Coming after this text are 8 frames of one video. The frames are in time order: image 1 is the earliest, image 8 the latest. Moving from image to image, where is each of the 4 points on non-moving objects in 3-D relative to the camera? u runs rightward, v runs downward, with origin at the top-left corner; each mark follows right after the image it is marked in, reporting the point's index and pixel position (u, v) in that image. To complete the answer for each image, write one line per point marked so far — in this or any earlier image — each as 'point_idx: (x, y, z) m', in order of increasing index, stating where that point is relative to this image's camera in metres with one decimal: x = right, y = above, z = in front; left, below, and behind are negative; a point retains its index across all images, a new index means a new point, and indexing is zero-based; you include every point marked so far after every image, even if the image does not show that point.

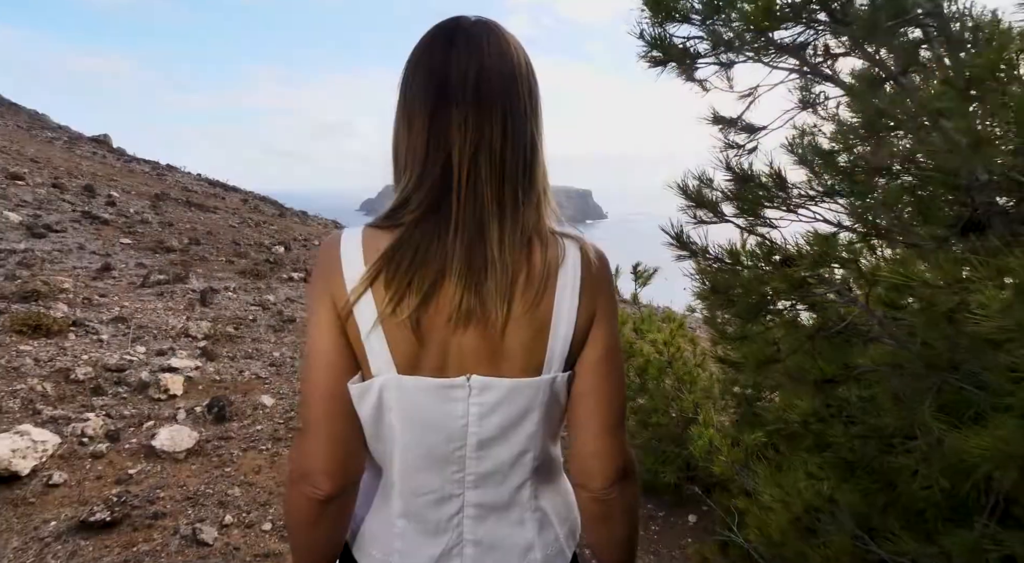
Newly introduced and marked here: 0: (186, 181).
0: (-7.0, +2.2, +12.7) m
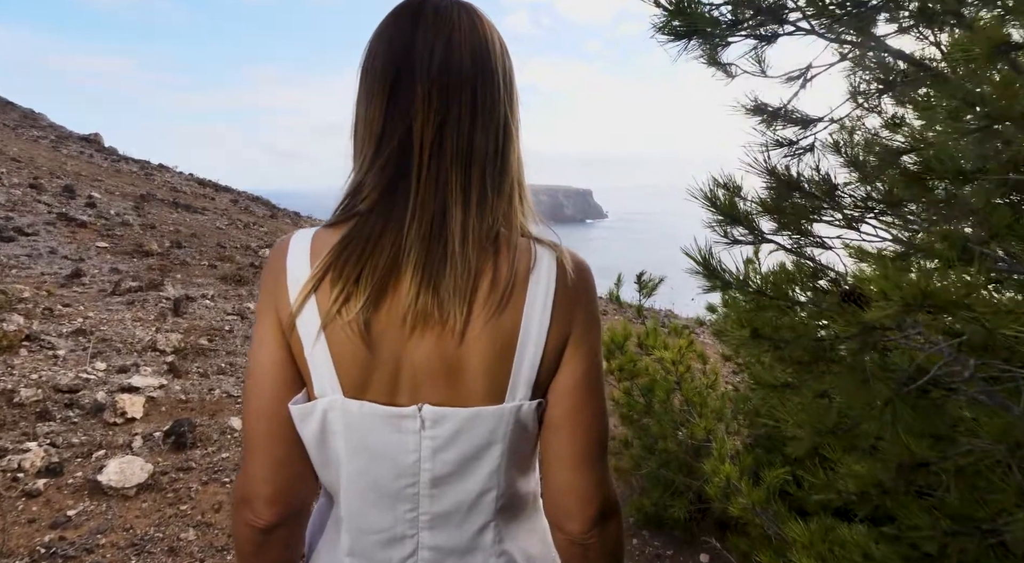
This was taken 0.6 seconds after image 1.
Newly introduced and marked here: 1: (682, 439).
0: (-7.0, +2.1, +12.4) m
1: (+0.9, -0.9, +3.3) m
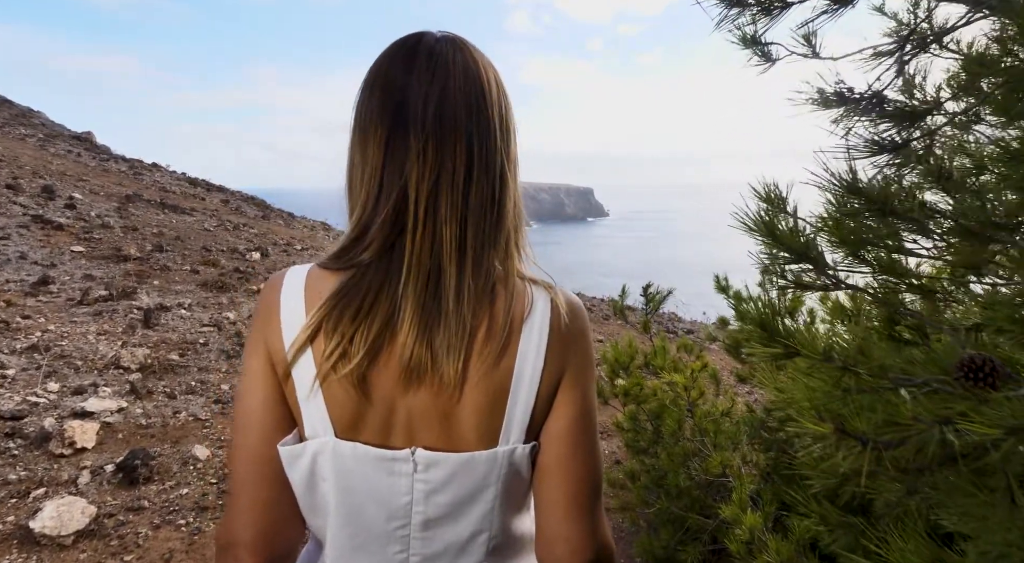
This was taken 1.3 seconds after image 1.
0: (-7.1, +2.1, +12.1) m
1: (+0.9, -1.0, +3.0) m
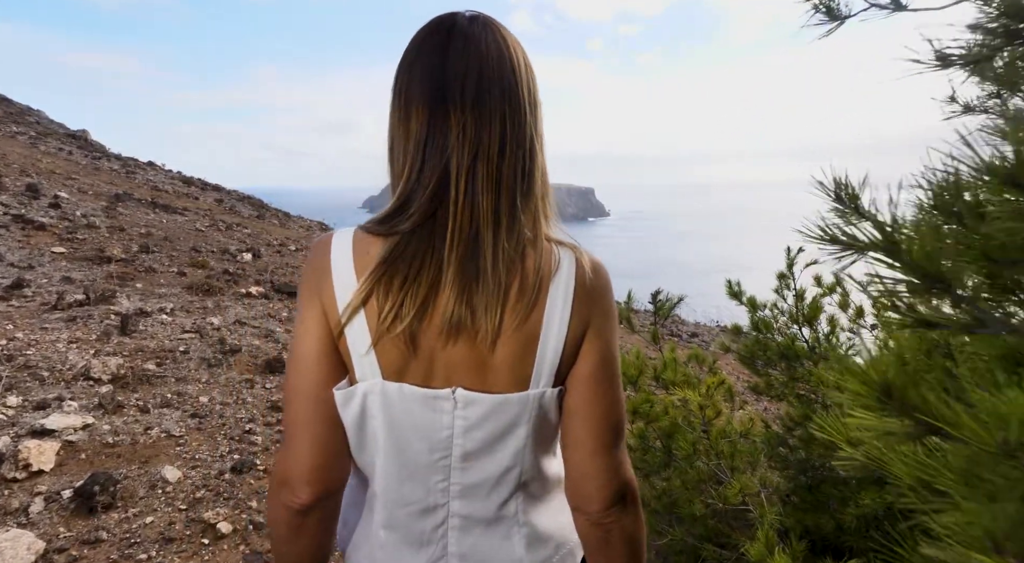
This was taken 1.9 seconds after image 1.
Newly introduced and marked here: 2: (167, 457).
0: (-7.0, +2.0, +11.8) m
1: (+0.9, -1.0, +2.7) m
2: (-1.8, -0.9, +3.1) m
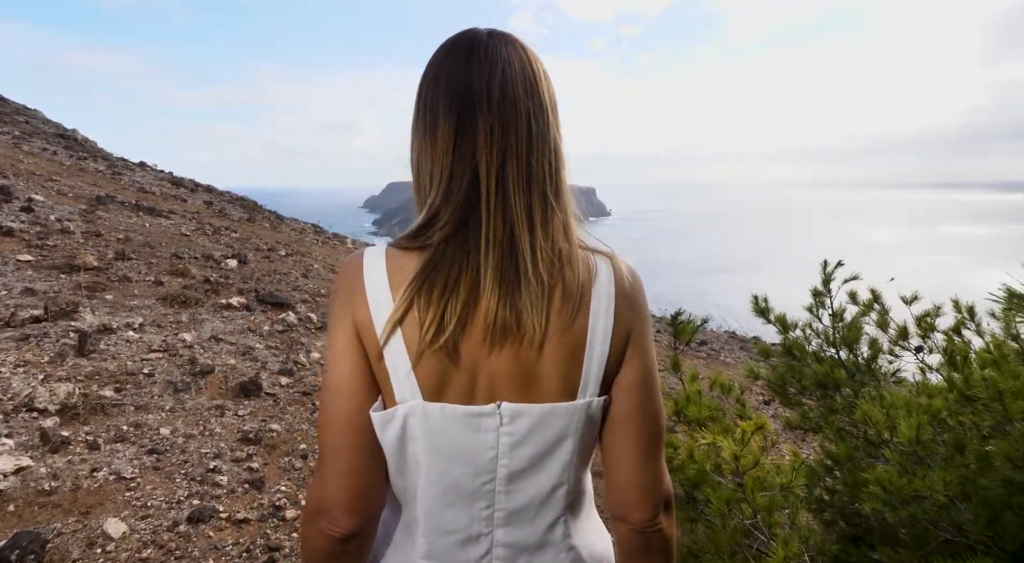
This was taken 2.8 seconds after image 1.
0: (-7.0, +2.0, +11.4) m
1: (+0.9, -1.1, +2.3) m
2: (-1.8, -1.0, +2.6) m
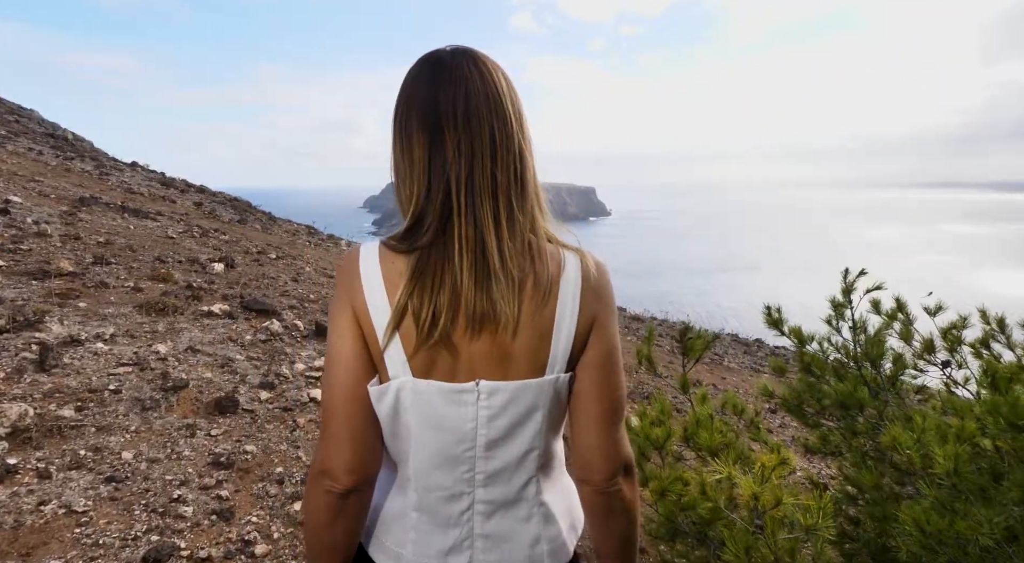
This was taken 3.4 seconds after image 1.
0: (-7.1, +1.9, +11.1) m
1: (+0.9, -1.1, +2.0) m
2: (-1.8, -1.1, +2.4) m
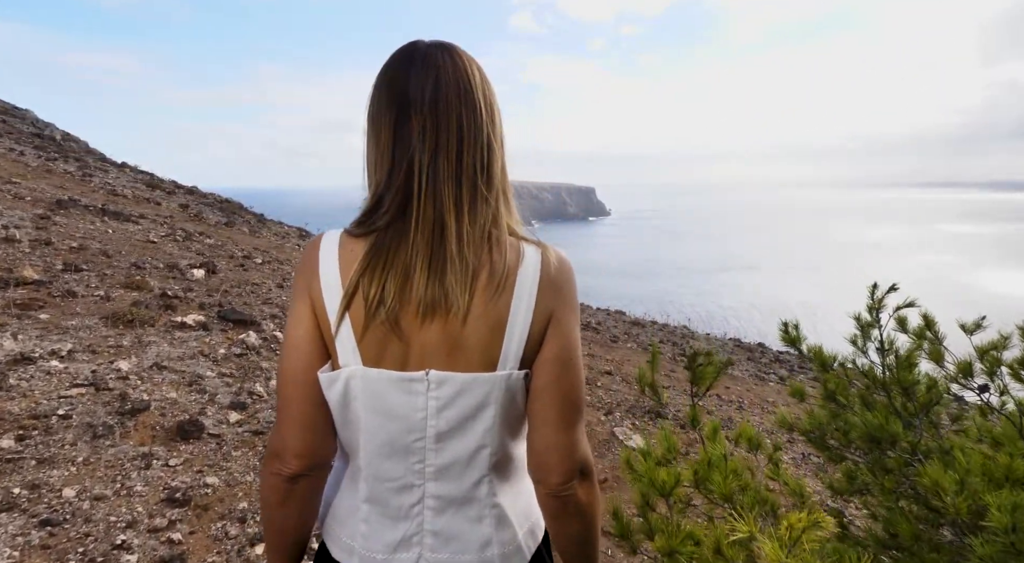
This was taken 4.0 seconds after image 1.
0: (-7.1, +1.8, +10.8) m
1: (+0.8, -1.2, +1.7) m
2: (-1.9, -1.1, +2.1) m
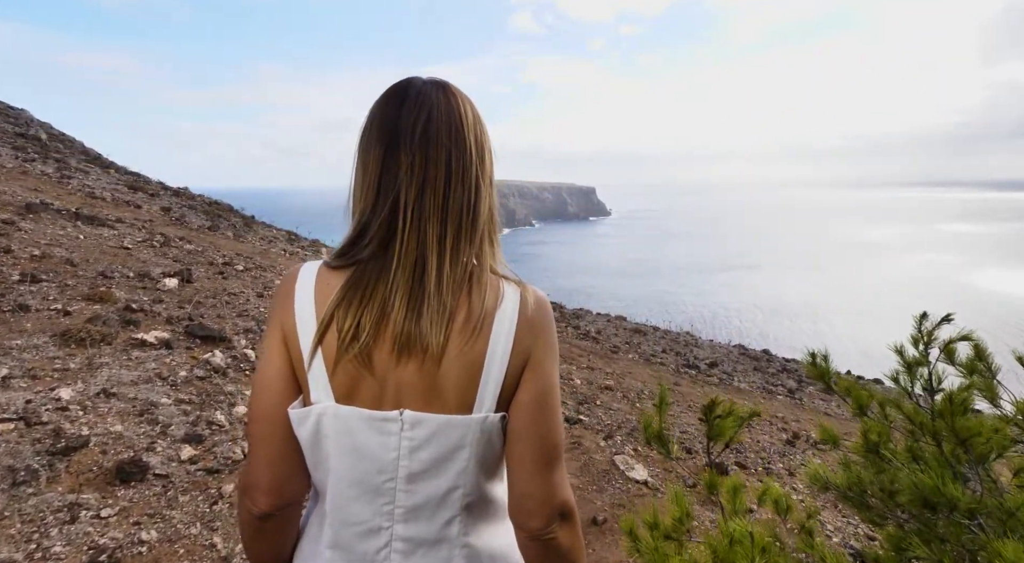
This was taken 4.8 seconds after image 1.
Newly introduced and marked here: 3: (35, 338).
0: (-7.2, +1.7, +10.4) m
1: (+0.7, -1.3, +1.3) m
2: (-2.0, -1.2, +1.6) m
3: (-3.4, -0.4, +4.2) m
